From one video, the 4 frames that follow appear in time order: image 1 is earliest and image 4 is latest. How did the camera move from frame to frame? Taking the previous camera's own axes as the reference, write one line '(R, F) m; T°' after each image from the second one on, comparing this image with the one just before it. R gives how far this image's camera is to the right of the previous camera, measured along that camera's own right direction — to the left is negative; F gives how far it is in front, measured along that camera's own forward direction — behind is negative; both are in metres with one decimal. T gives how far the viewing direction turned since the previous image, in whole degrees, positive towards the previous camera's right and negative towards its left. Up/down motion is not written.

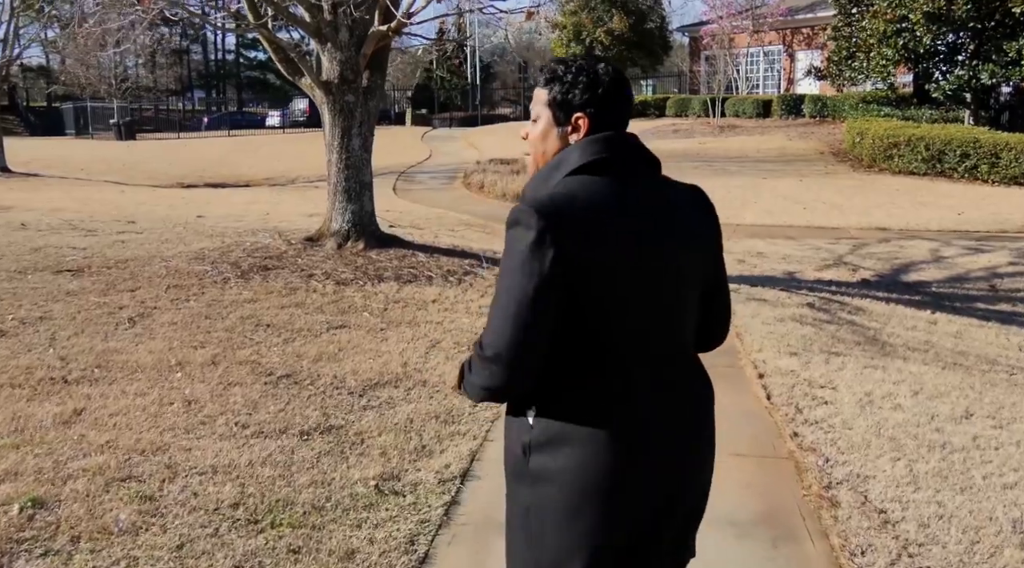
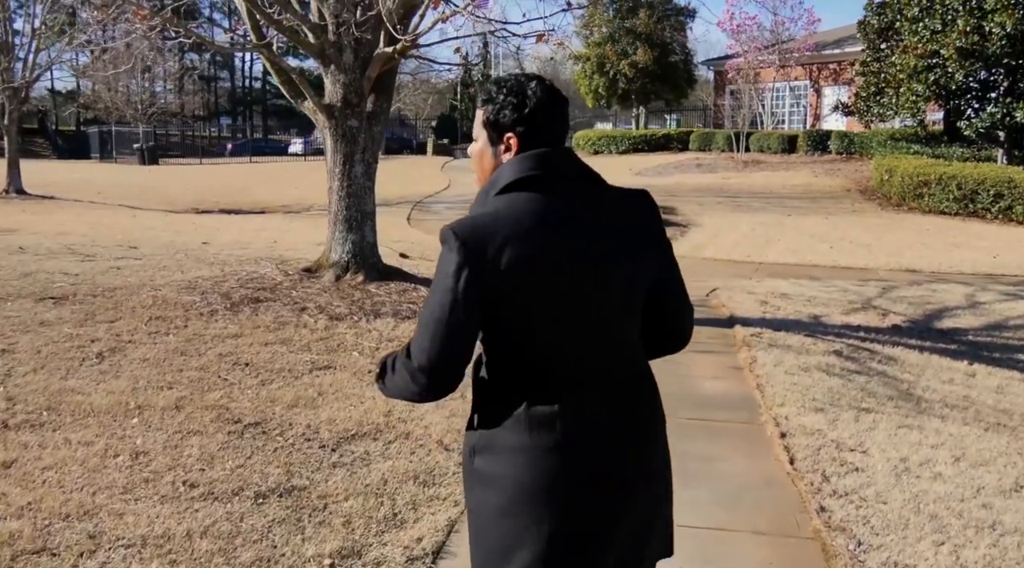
(+0.1, +0.5) m; -1°
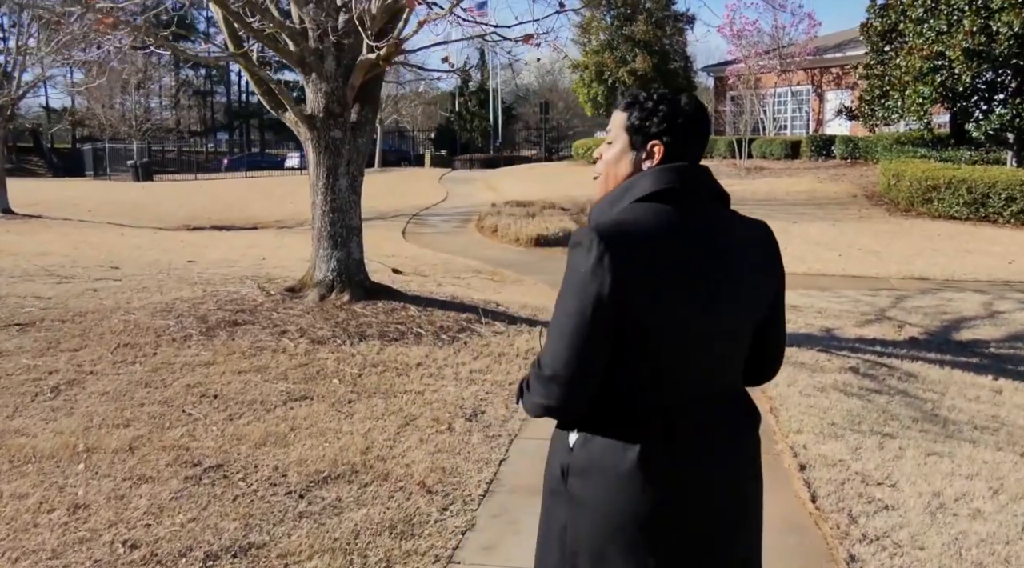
(+0.1, +0.4) m; 0°
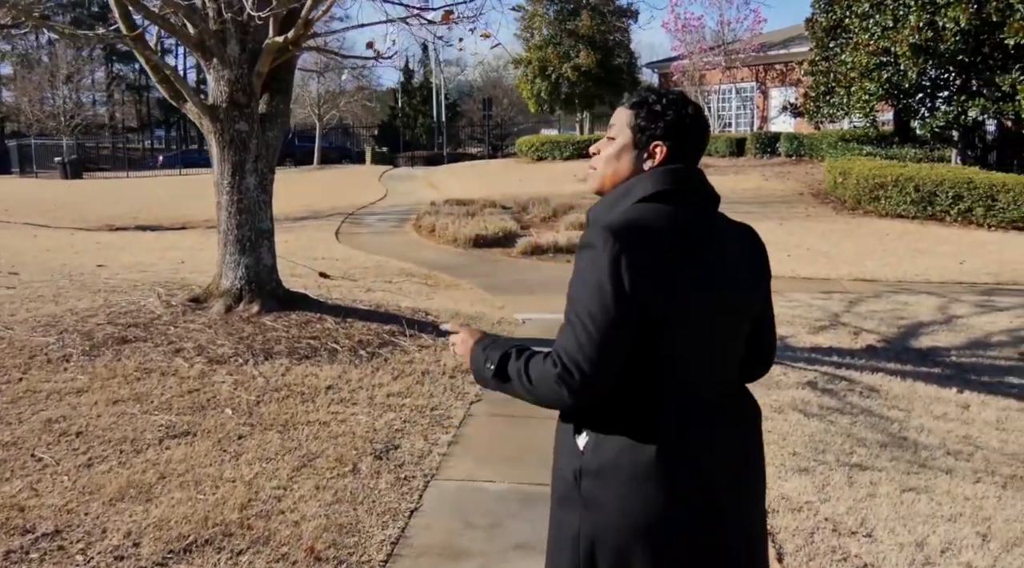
(+0.1, +0.7) m; +3°
